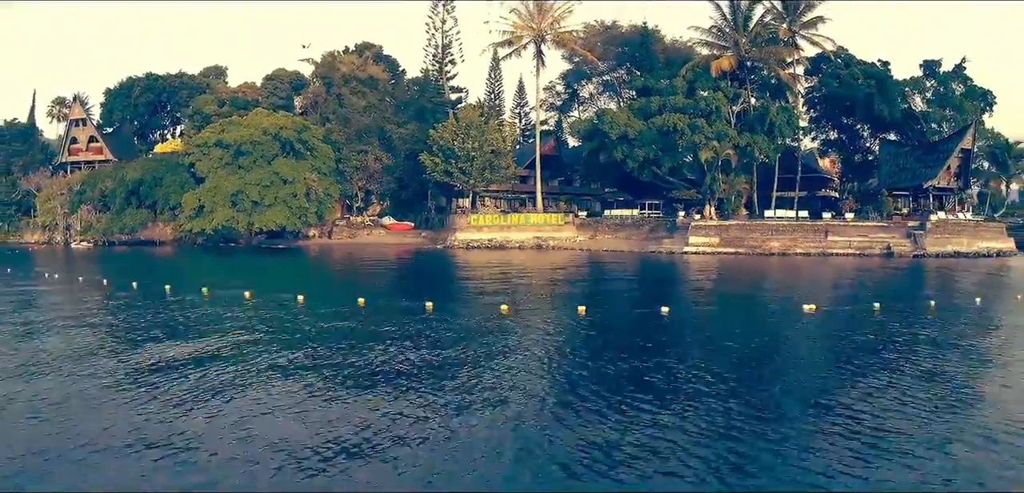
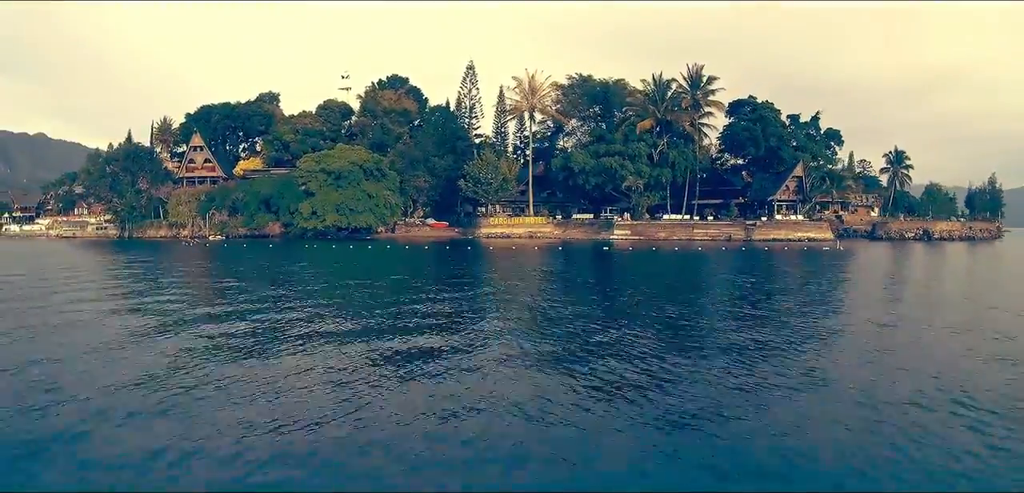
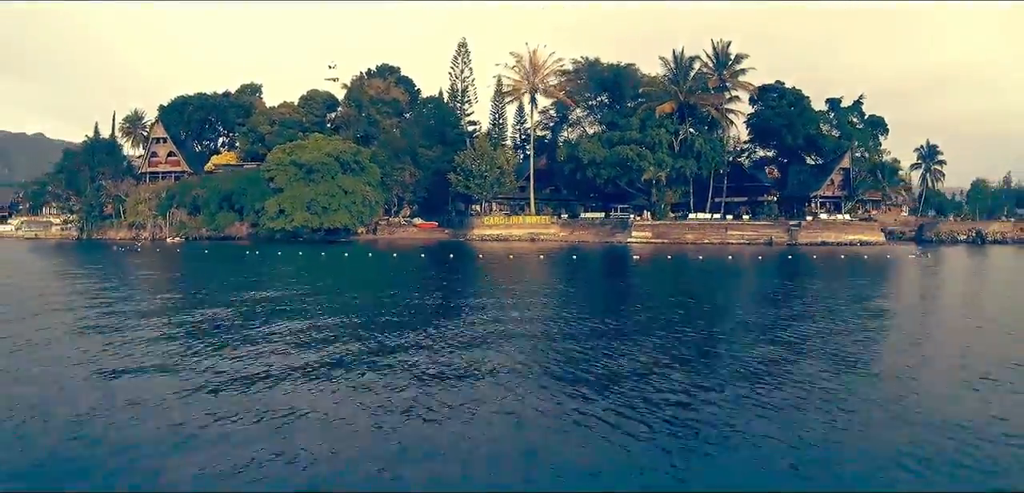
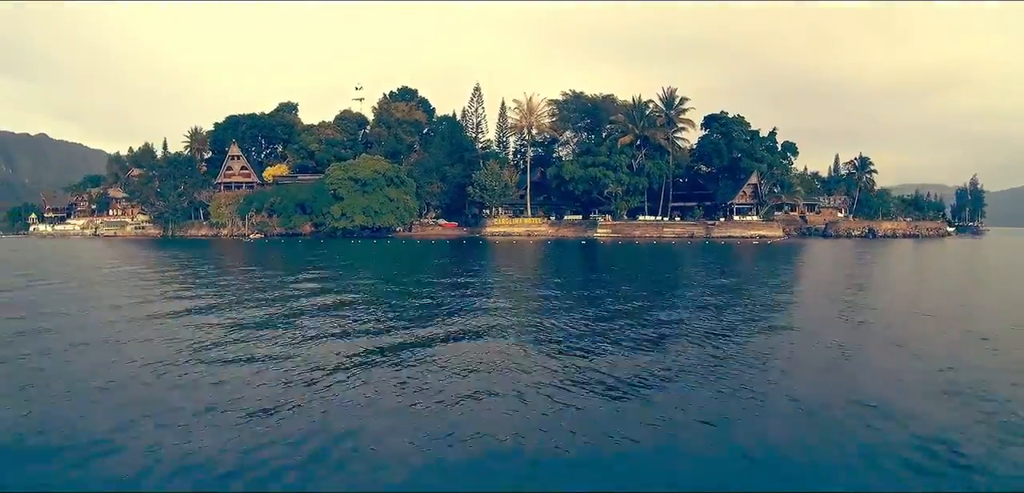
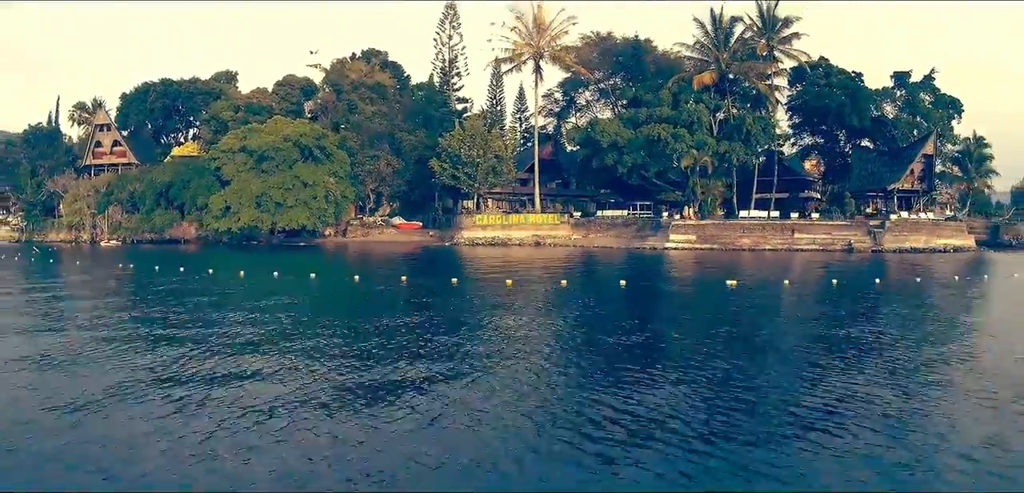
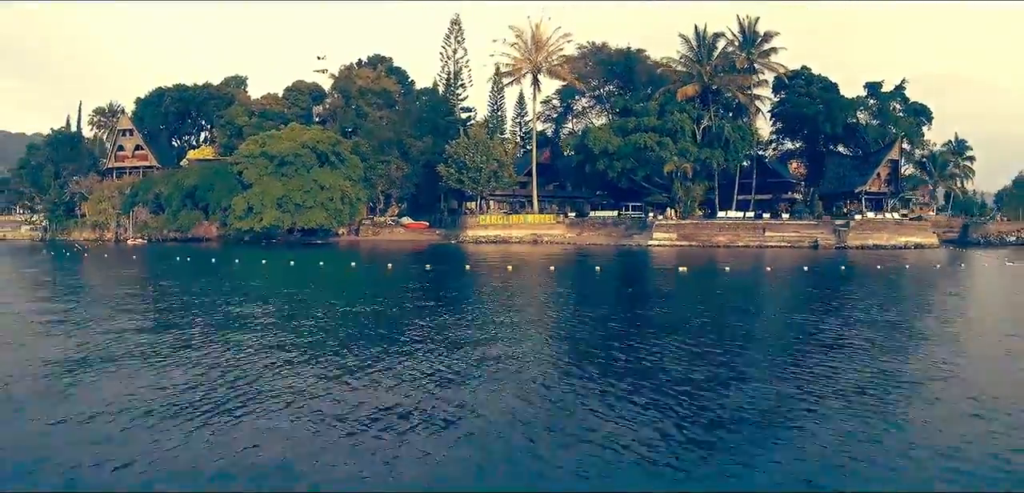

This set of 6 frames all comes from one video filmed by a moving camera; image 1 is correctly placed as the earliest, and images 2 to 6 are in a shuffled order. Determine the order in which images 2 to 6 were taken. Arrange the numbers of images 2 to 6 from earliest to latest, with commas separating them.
5, 6, 3, 2, 4
